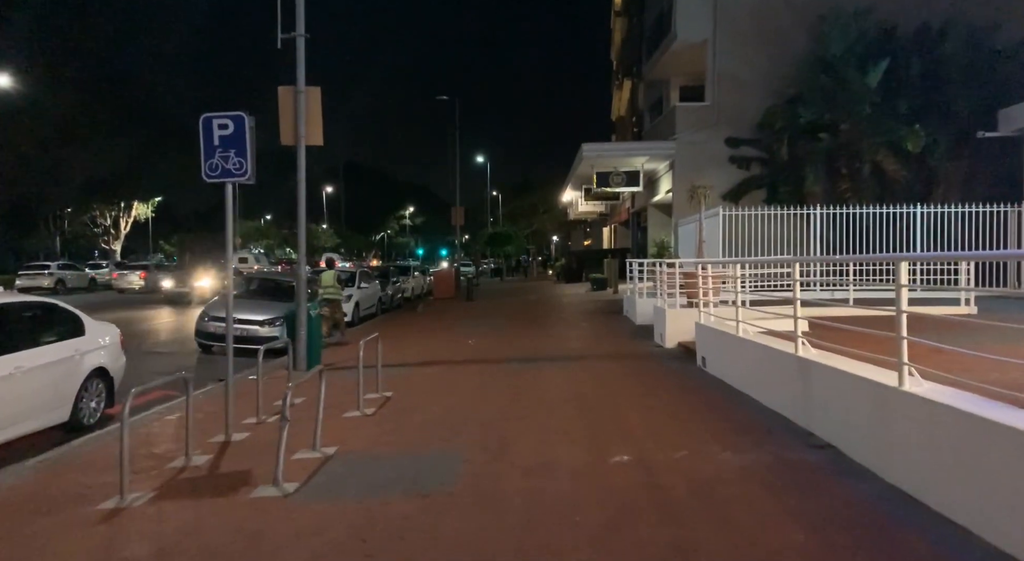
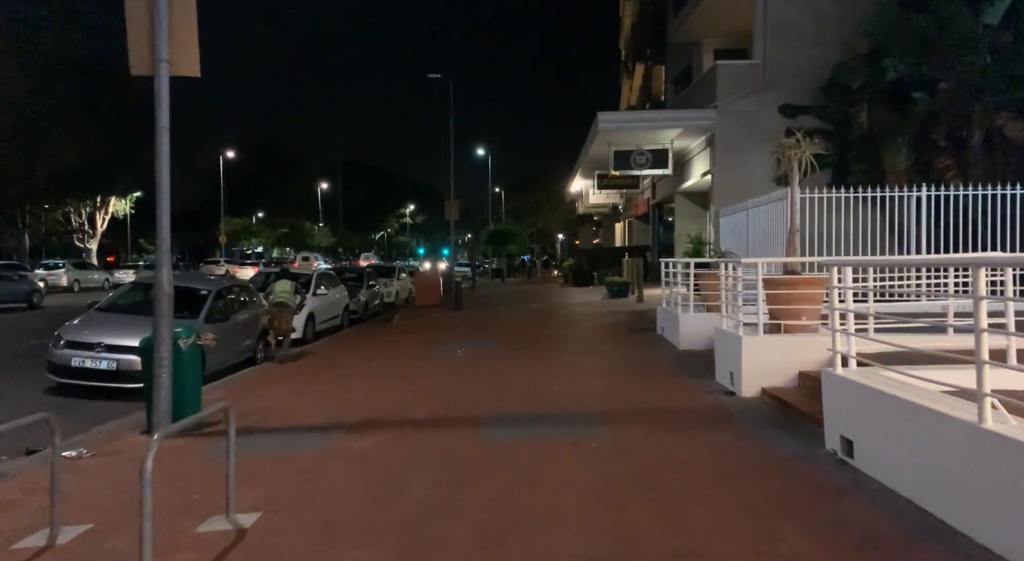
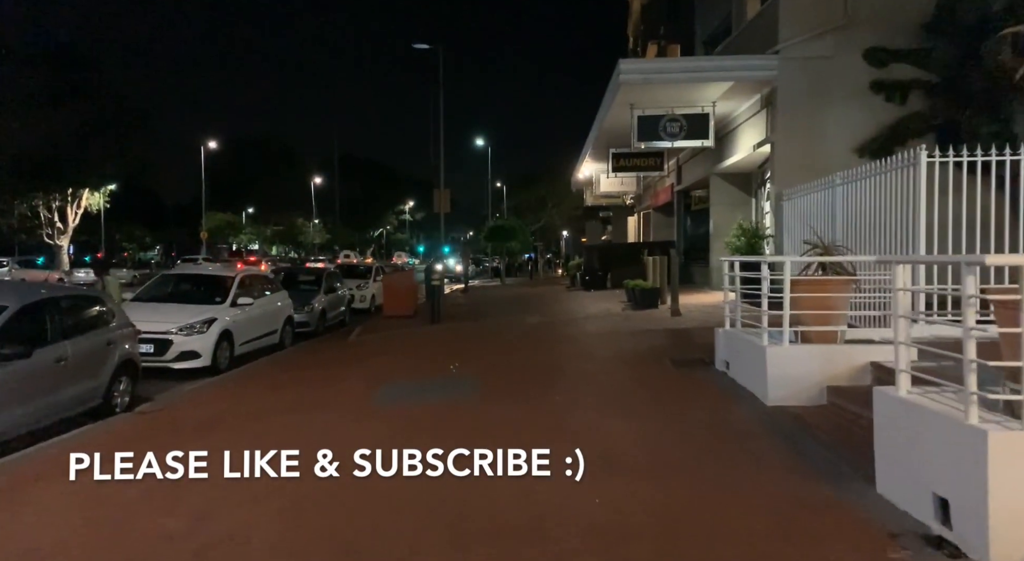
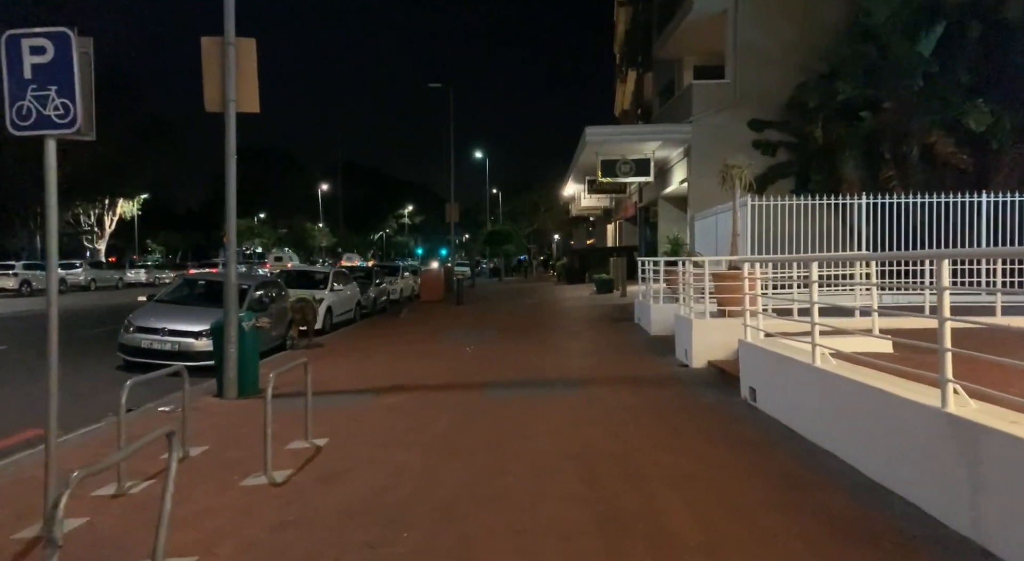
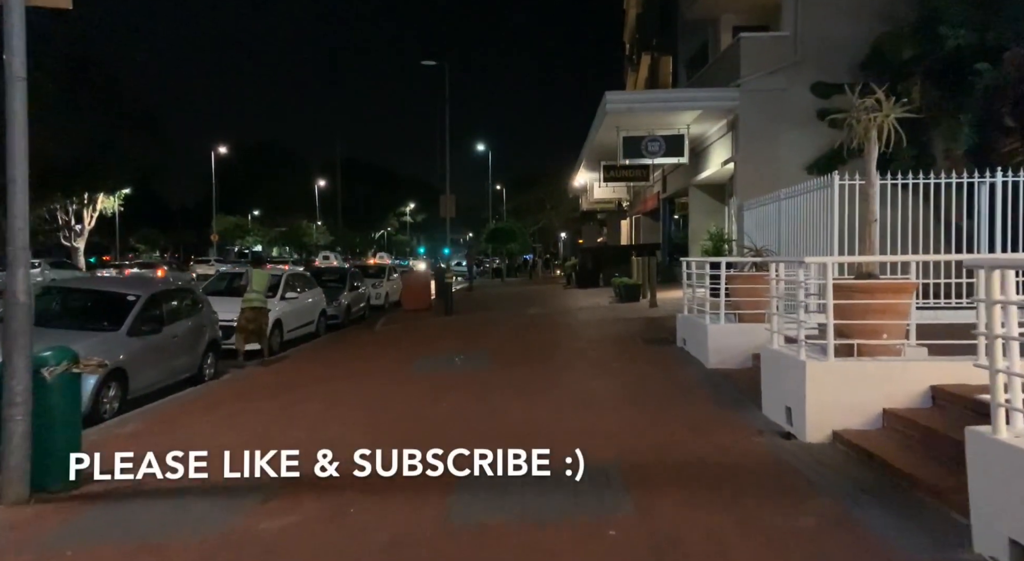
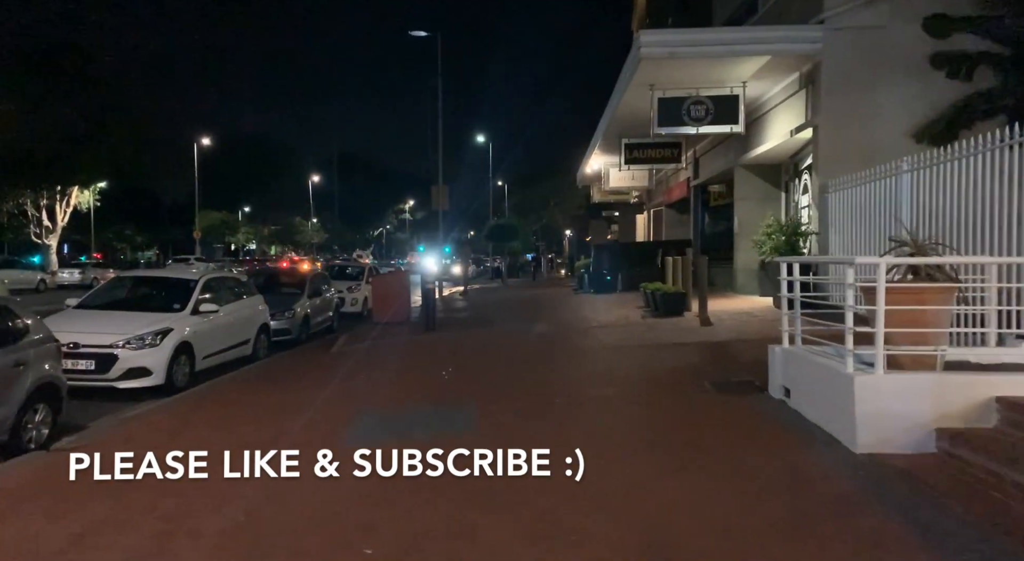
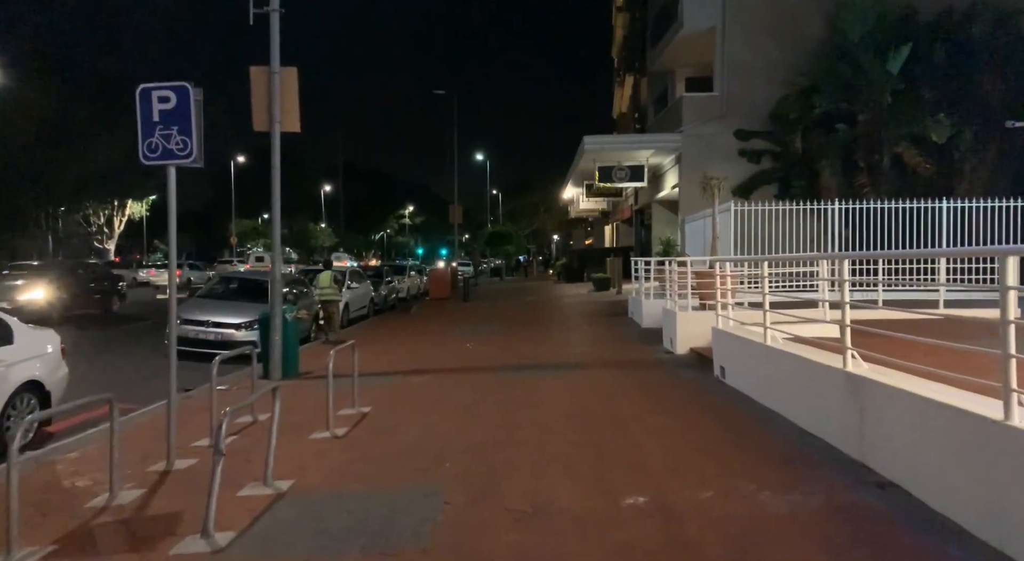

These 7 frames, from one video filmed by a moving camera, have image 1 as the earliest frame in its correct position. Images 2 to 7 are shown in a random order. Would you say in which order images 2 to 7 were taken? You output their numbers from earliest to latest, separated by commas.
7, 4, 2, 5, 3, 6
